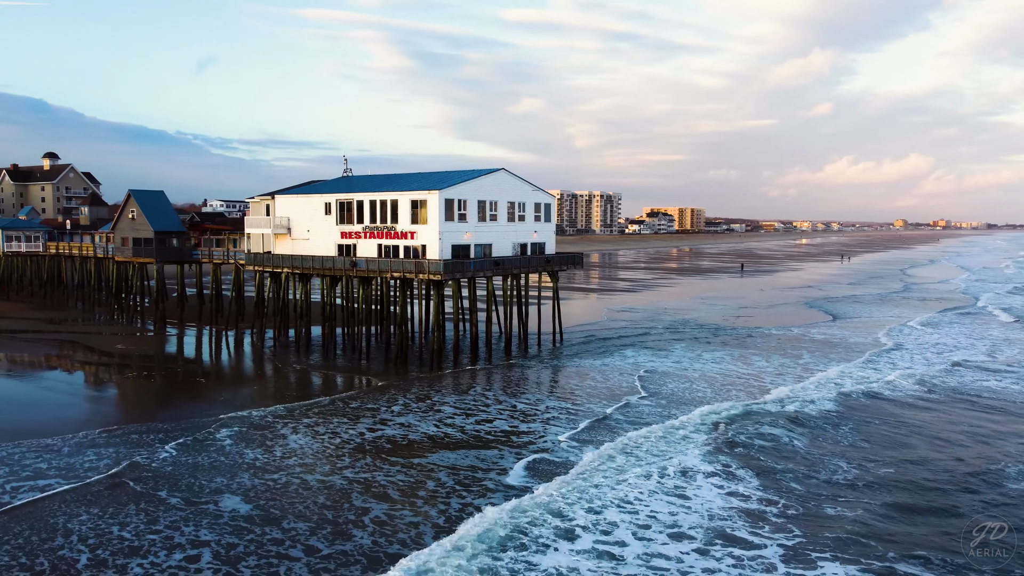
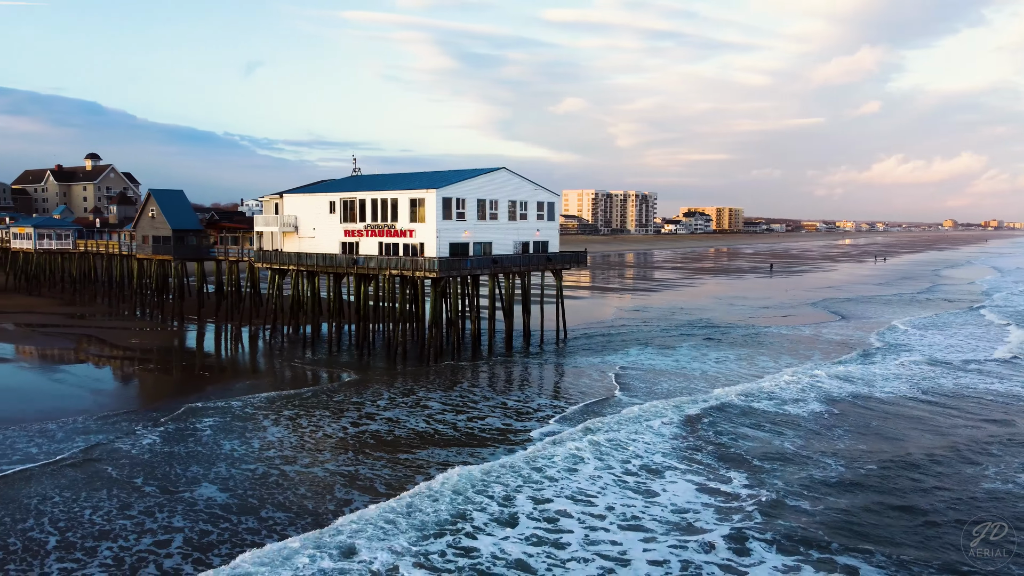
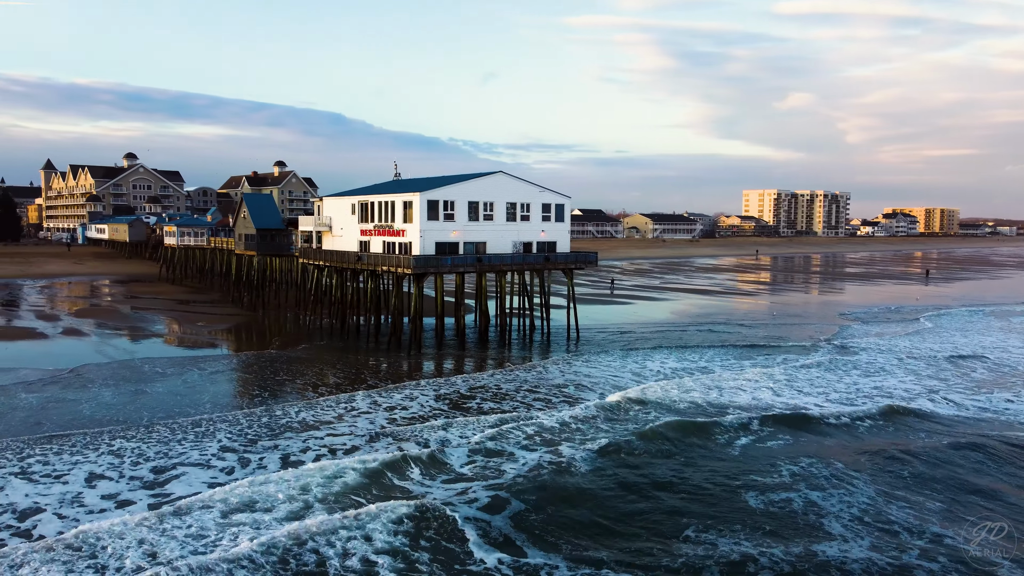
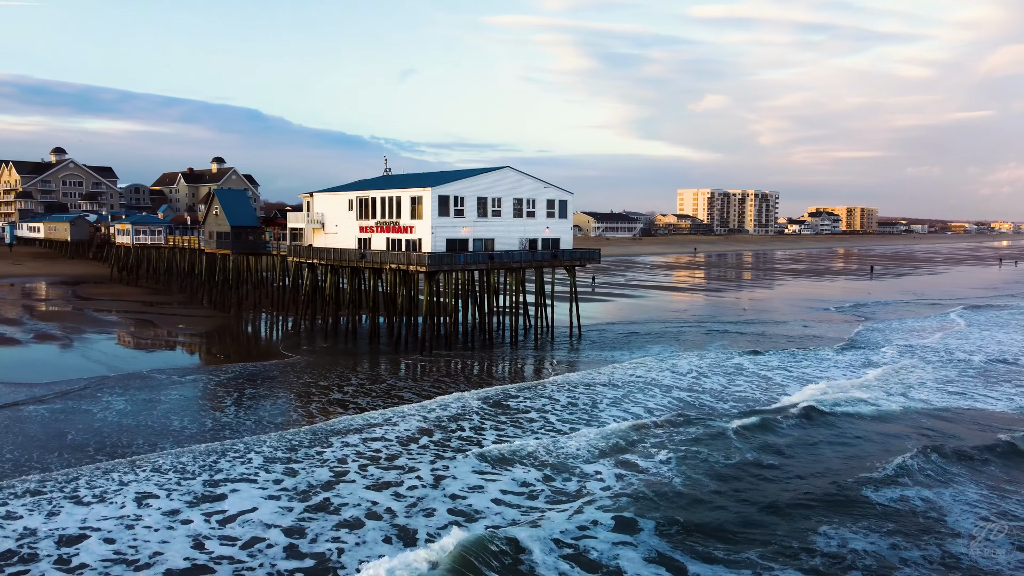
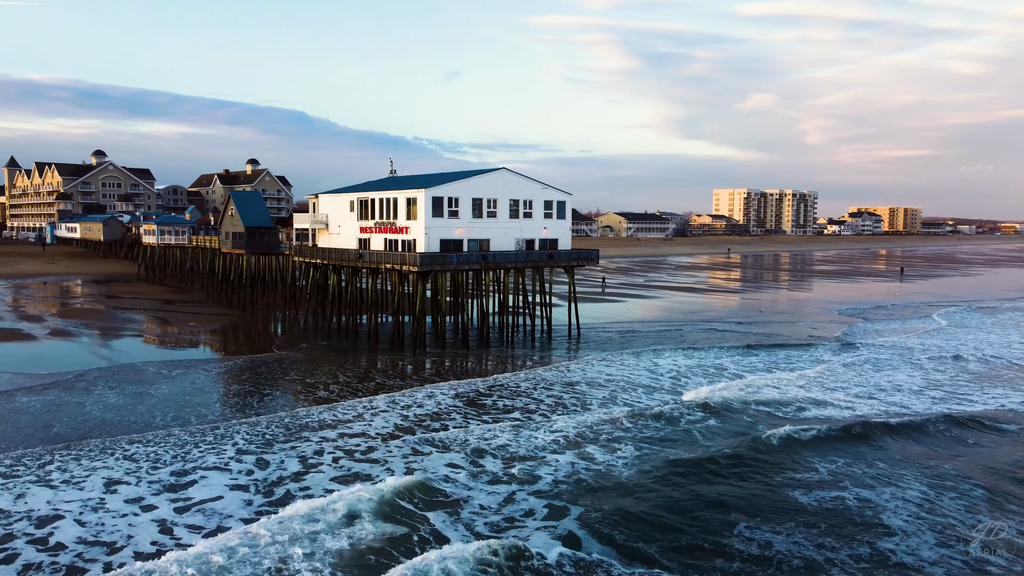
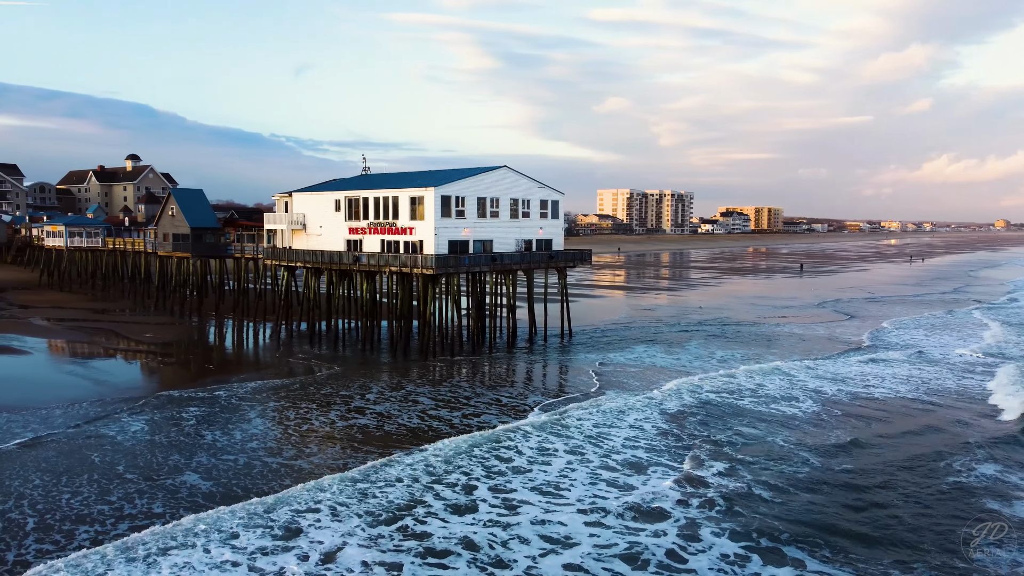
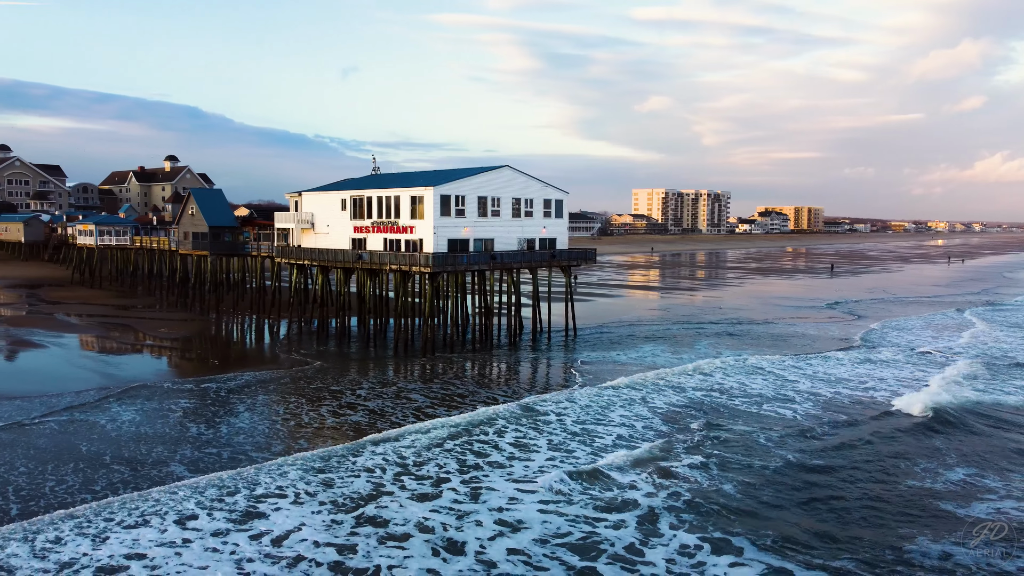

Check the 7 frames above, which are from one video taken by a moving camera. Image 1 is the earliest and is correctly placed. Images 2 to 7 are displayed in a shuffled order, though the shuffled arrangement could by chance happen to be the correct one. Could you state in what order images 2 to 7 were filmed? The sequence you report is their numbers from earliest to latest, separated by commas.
2, 6, 7, 4, 5, 3
